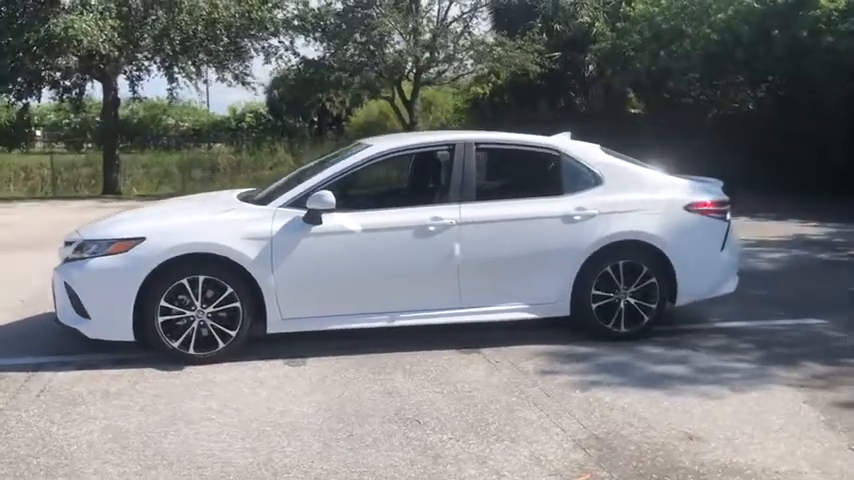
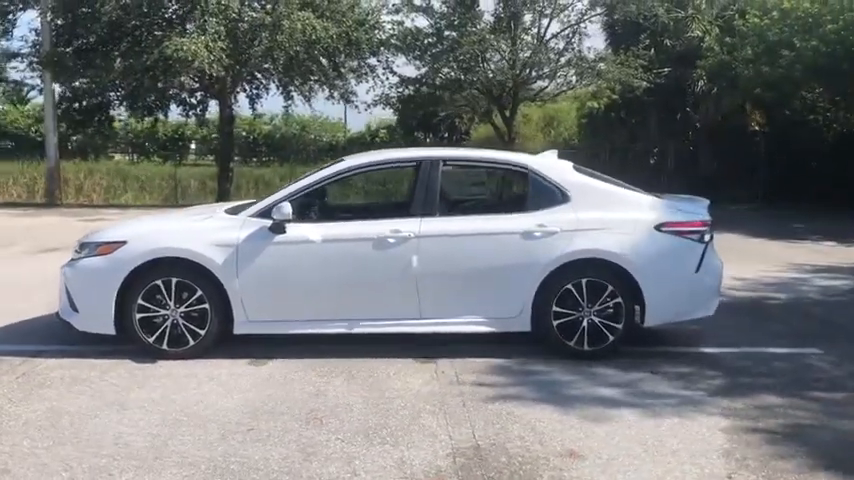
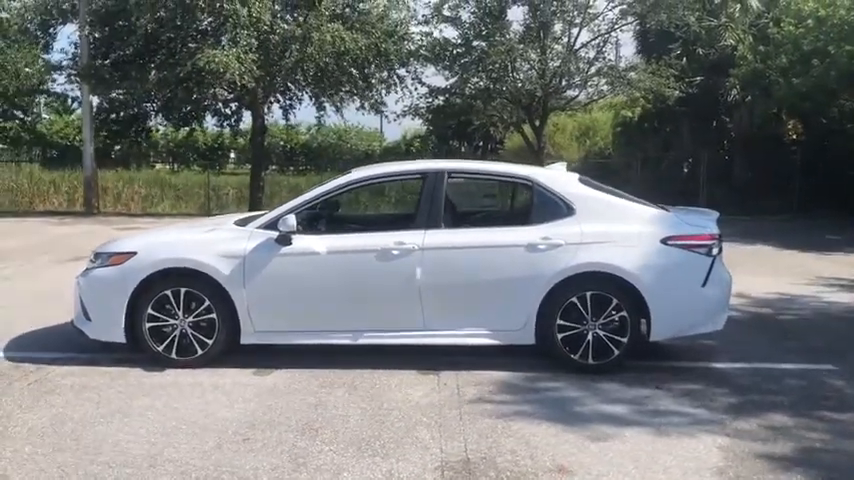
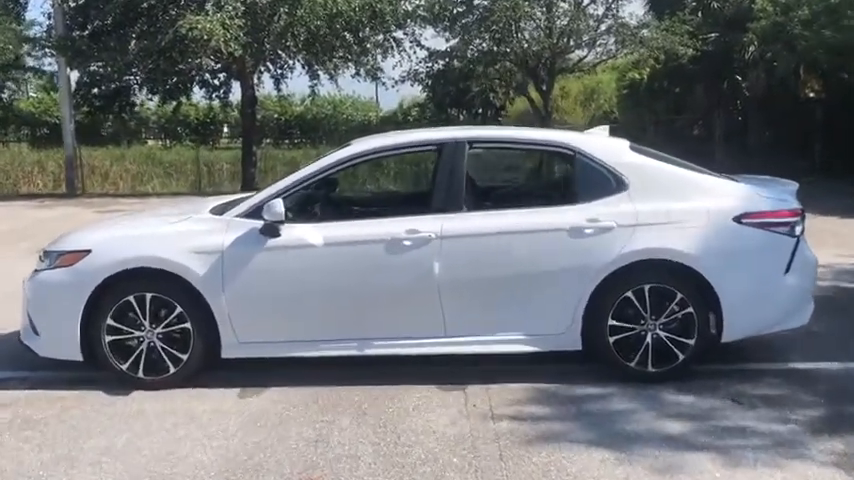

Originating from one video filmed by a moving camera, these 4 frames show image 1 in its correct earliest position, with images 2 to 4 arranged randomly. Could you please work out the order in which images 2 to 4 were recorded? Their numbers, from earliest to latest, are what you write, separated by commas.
2, 3, 4
